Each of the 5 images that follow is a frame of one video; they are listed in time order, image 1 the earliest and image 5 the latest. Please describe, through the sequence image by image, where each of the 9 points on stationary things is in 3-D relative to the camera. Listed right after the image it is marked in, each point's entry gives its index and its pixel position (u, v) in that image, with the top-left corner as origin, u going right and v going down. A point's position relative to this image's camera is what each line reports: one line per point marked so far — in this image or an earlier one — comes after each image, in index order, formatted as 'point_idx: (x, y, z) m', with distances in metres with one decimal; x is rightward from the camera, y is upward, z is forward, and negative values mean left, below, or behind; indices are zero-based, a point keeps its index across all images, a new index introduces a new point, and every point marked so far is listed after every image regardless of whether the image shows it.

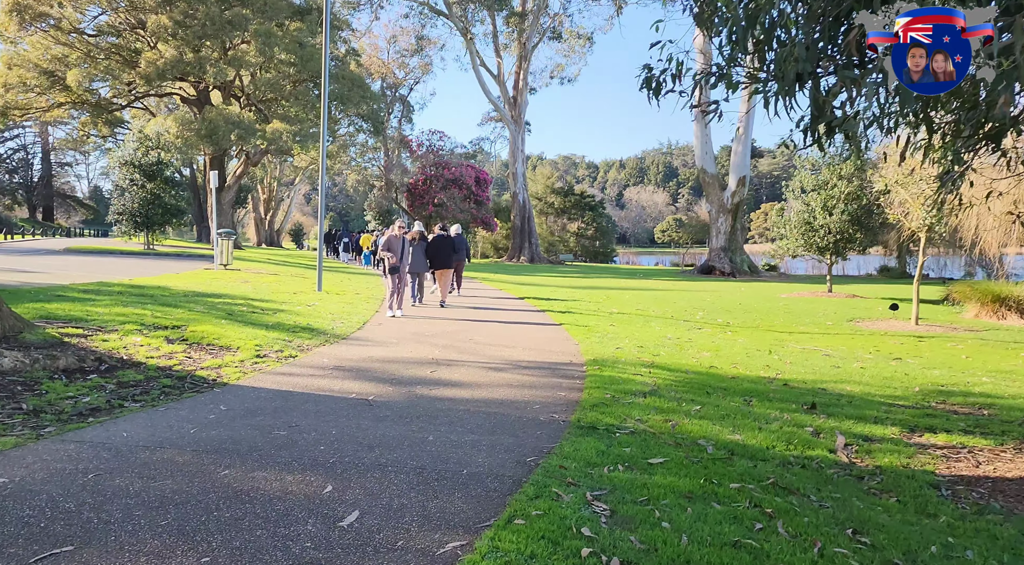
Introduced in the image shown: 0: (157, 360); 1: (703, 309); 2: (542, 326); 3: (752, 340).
0: (-3.1, -0.7, +7.4) m
1: (+3.8, -0.5, +16.9) m
2: (+0.4, -0.6, +12.2) m
3: (+3.6, -0.9, +12.8) m
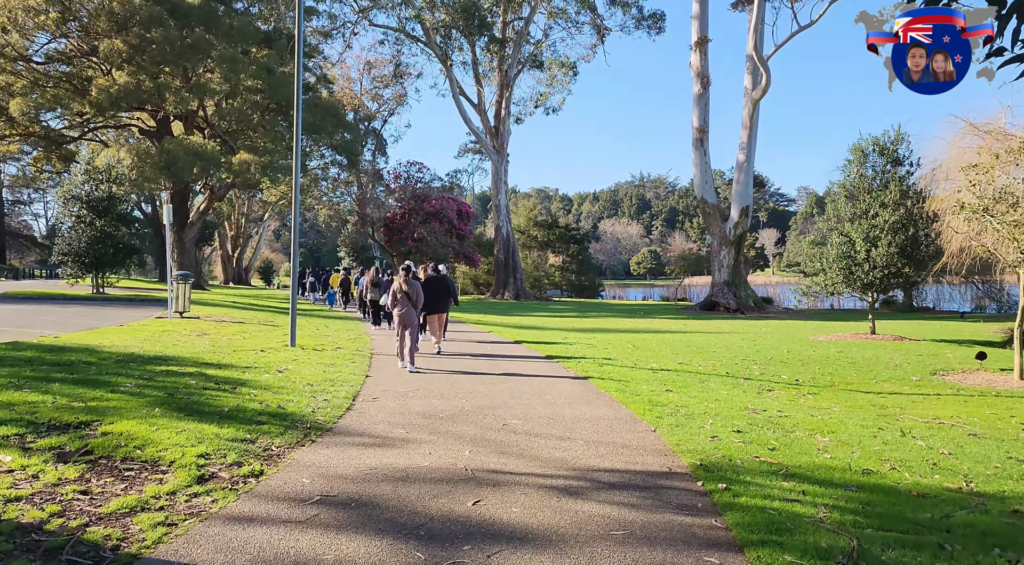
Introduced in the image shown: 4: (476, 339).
0: (-2.5, -1.2, +4.5) m
1: (+4.0, -1.3, +14.2) m
2: (+0.8, -1.2, +9.4) m
3: (+4.0, -1.5, +10.1) m
4: (-0.8, -1.2, +19.2) m
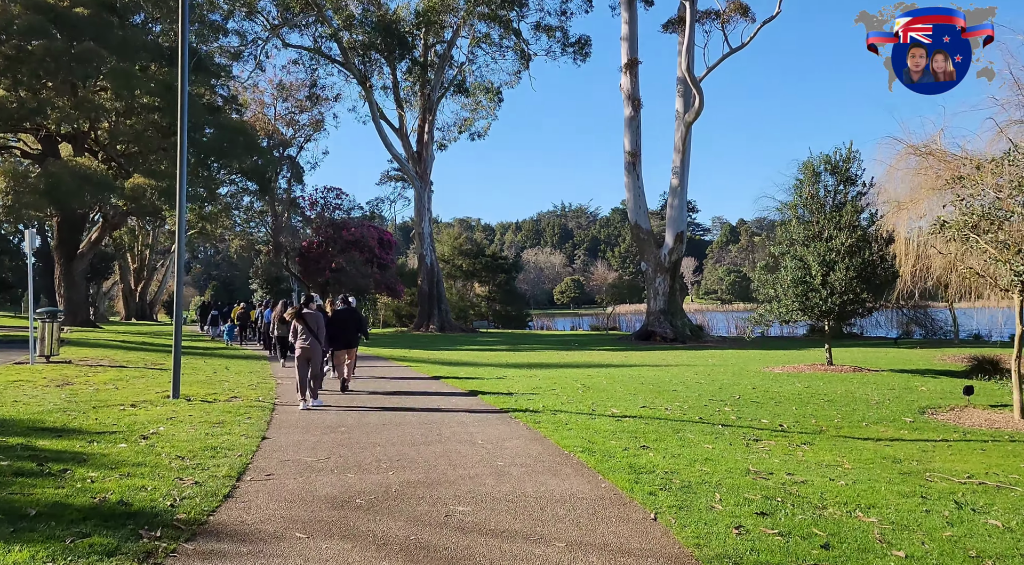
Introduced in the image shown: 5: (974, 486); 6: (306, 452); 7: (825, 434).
0: (-2.6, -1.3, +2.1) m
1: (+3.0, -1.7, +12.4) m
2: (+0.3, -1.5, +7.3) m
3: (+3.4, -1.8, +8.3) m
4: (-2.2, -1.9, +16.9) m
5: (+4.0, -1.8, +7.5) m
6: (-1.8, -1.5, +7.5) m
7: (+3.7, -1.8, +10.3) m
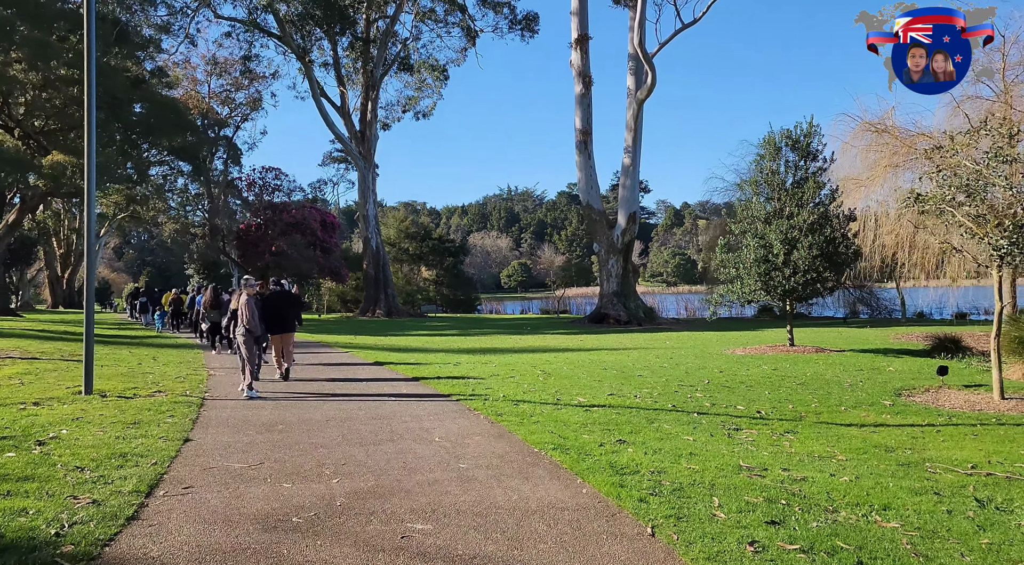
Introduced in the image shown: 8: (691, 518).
0: (-2.5, -1.2, +1.0) m
1: (+2.4, -1.4, +11.6) m
2: (0.0, -1.3, +6.4) m
3: (+3.0, -1.5, +7.5) m
4: (-3.1, -1.5, +15.9) m
5: (+3.7, -1.5, +6.9) m
6: (-2.1, -1.3, +6.4) m
7: (+3.3, -1.5, +9.6) m
8: (+1.0, -1.3, +4.9) m
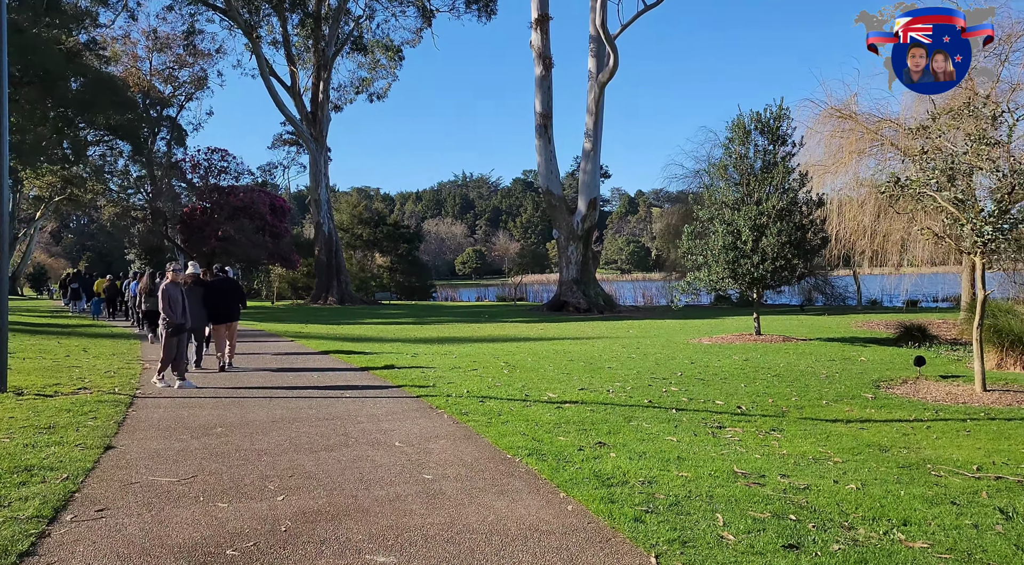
0: (-2.4, -1.2, +0.2) m
1: (+2.0, -1.2, +11.0) m
2: (-0.1, -1.2, +5.6) m
3: (+2.8, -1.4, +7.0) m
4: (-3.8, -1.3, +14.9) m
5: (+3.5, -1.4, +6.3) m
6: (-2.3, -1.2, +5.6) m
7: (+2.9, -1.4, +9.0) m
8: (+0.9, -1.3, +4.2) m
